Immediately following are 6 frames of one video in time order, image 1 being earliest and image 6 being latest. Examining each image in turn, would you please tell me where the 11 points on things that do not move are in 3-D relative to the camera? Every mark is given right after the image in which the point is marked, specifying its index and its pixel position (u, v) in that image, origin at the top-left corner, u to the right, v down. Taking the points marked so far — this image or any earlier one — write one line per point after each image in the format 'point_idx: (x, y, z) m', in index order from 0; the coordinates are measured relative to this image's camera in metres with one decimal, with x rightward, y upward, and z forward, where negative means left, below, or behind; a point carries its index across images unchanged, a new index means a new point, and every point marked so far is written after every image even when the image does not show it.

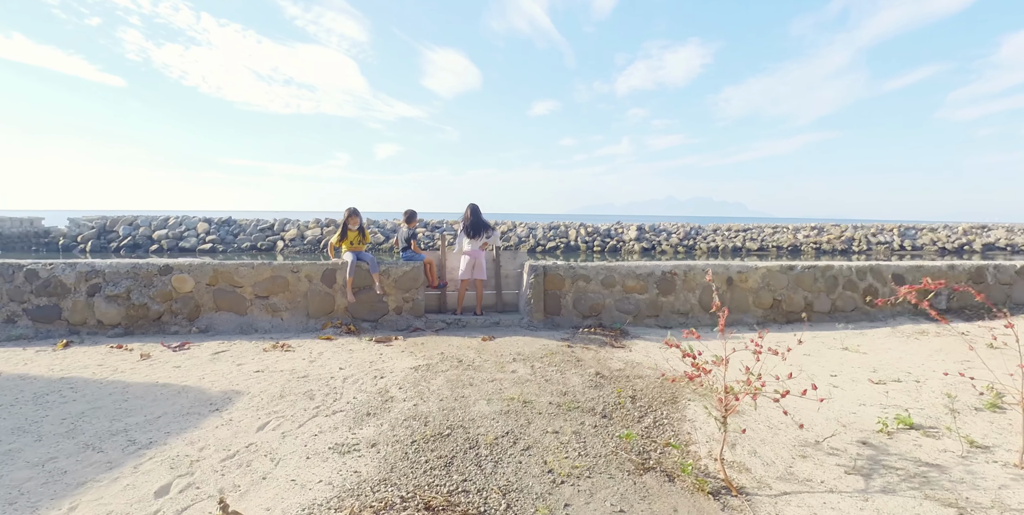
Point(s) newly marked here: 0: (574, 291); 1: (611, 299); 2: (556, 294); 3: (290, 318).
0: (+0.7, -0.4, +5.3) m
1: (+1.1, -0.5, +5.4) m
2: (+0.5, -0.4, +5.3) m
3: (-2.4, -0.7, +5.0) m
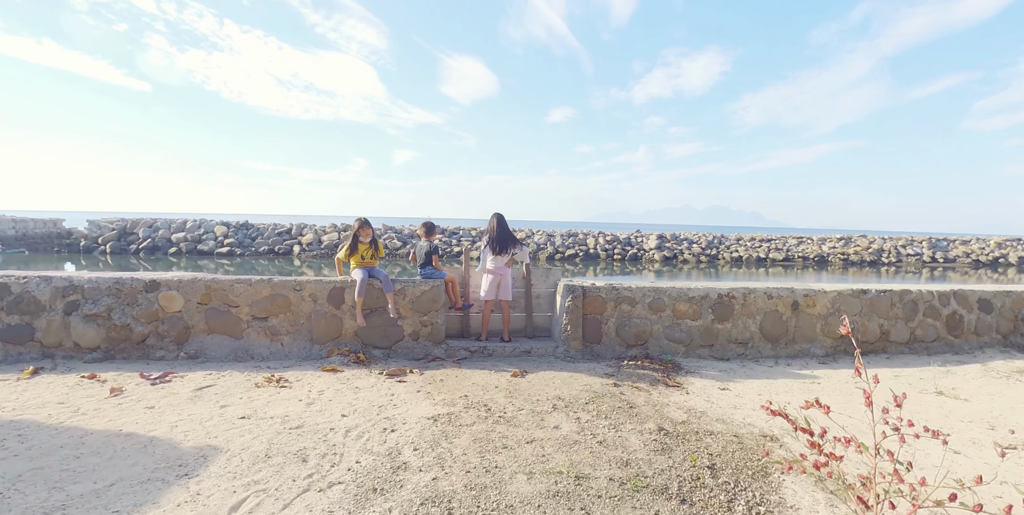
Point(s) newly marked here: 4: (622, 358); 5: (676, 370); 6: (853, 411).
0: (+1.0, -0.6, +4.6) m
1: (+1.5, -0.7, +4.7) m
2: (+0.8, -0.6, +4.6) m
3: (-2.1, -0.8, +4.3) m
4: (+1.1, -1.0, +4.5) m
5: (+1.5, -1.0, +4.3) m
6: (+2.6, -1.2, +3.6) m
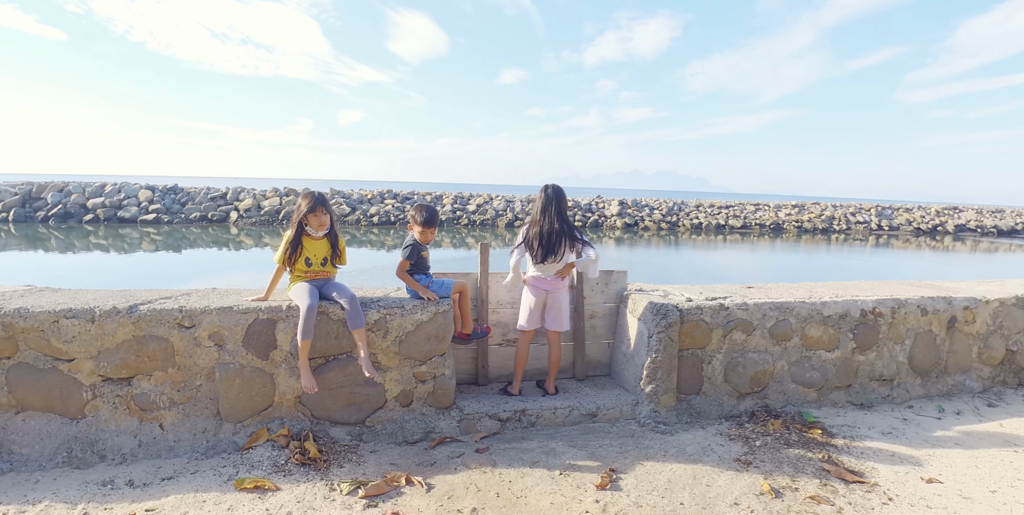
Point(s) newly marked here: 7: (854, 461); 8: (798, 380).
0: (+1.3, -0.6, +2.9) m
1: (+1.8, -0.7, +3.0) m
2: (+1.1, -0.6, +2.9) m
3: (-1.7, -0.9, +2.4) m
4: (+1.4, -1.0, +2.9) m
5: (+1.9, -1.1, +2.7) m
6: (+3.0, -1.3, +2.2) m
7: (+1.9, -1.1, +2.6) m
8: (+1.9, -0.8, +3.1) m
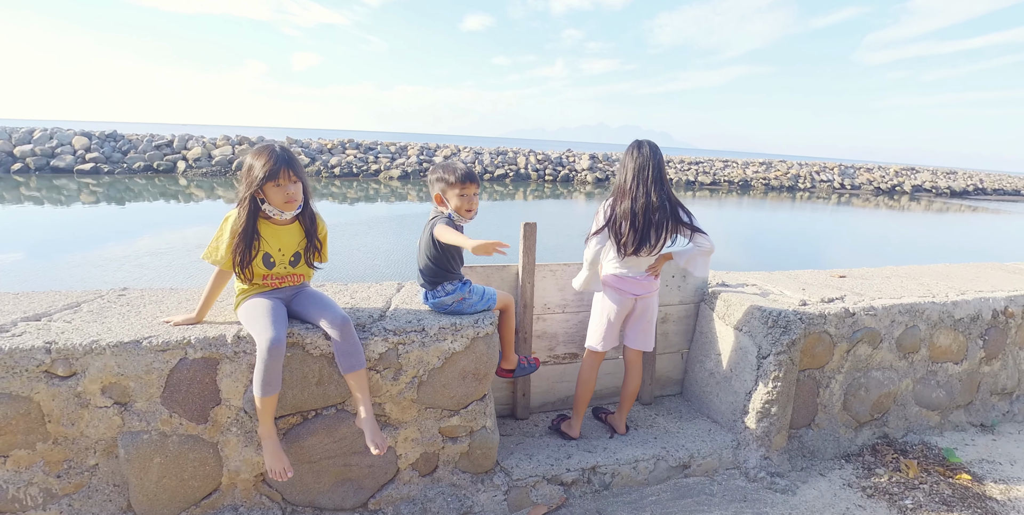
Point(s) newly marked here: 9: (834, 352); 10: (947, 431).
0: (+1.6, -0.5, +2.2) m
1: (+2.0, -0.6, +2.4) m
2: (+1.4, -0.6, +2.2) m
3: (-1.4, -0.9, +1.5) m
4: (+1.6, -1.0, +2.2) m
5: (+2.1, -1.0, +2.1) m
6: (+3.3, -1.3, +1.6) m
7: (+2.1, -1.1, +1.9) m
8: (+2.1, -0.7, +2.4) m
9: (+1.5, -0.4, +2.2) m
10: (+2.3, -0.9, +2.5) m
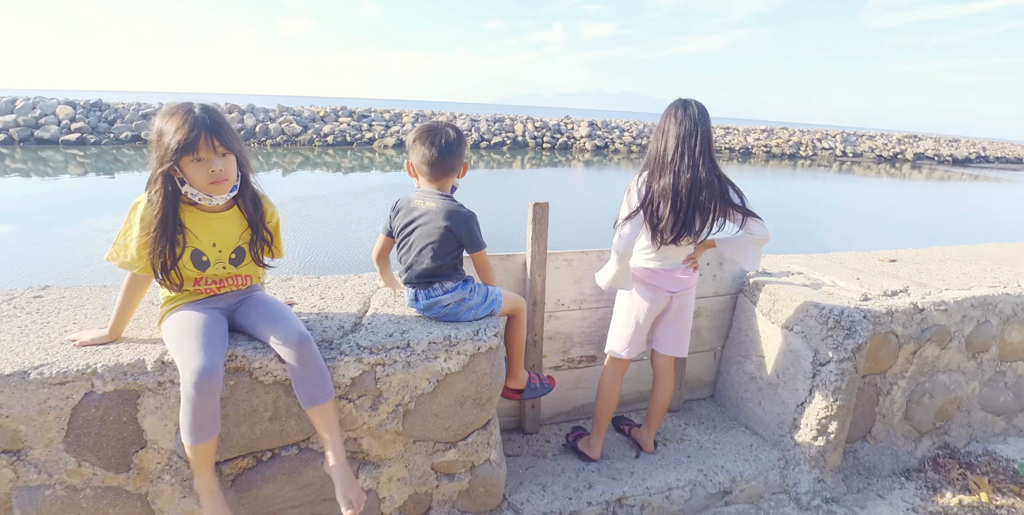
0: (+1.6, -0.5, +1.9) m
1: (+2.0, -0.6, +2.0) m
2: (+1.4, -0.5, +1.8) m
3: (-1.4, -0.9, +1.1) m
4: (+1.7, -0.9, +1.9) m
5: (+2.1, -1.0, +1.8) m
6: (+3.4, -1.2, +1.4) m
7: (+2.2, -1.1, +1.6) m
8: (+2.2, -0.7, +2.1) m
9: (+1.5, -0.4, +1.8) m
10: (+2.3, -0.8, +2.2) m
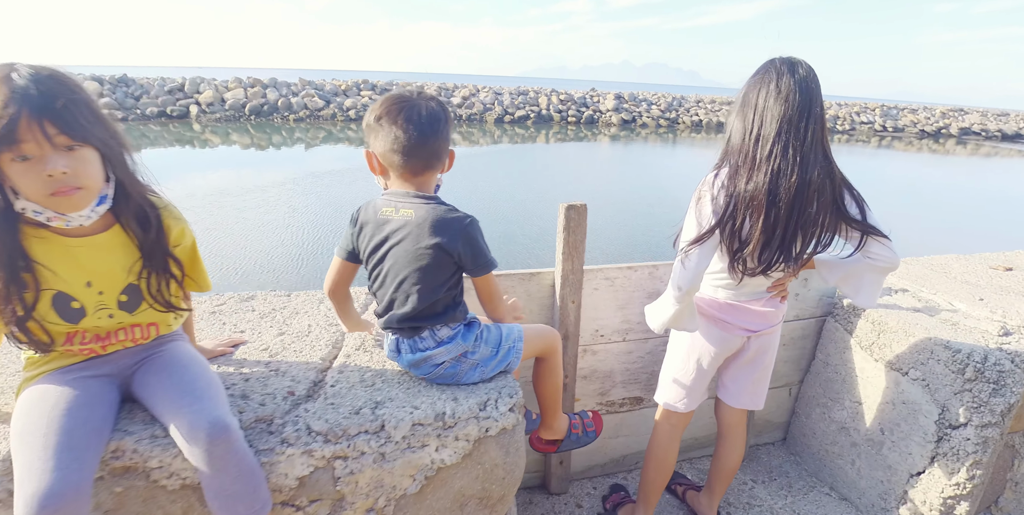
0: (+1.7, -0.5, +1.4) m
1: (+2.1, -0.6, +1.6) m
2: (+1.5, -0.6, +1.4) m
3: (-1.4, -0.9, +0.8) m
4: (+1.7, -1.0, +1.5) m
5: (+2.2, -1.1, +1.3) m
6: (+3.4, -1.4, +0.9) m
7: (+2.2, -1.1, +1.2) m
8: (+2.2, -0.7, +1.6) m
9: (+1.6, -0.4, +1.4) m
10: (+2.4, -0.9, +1.7) m
